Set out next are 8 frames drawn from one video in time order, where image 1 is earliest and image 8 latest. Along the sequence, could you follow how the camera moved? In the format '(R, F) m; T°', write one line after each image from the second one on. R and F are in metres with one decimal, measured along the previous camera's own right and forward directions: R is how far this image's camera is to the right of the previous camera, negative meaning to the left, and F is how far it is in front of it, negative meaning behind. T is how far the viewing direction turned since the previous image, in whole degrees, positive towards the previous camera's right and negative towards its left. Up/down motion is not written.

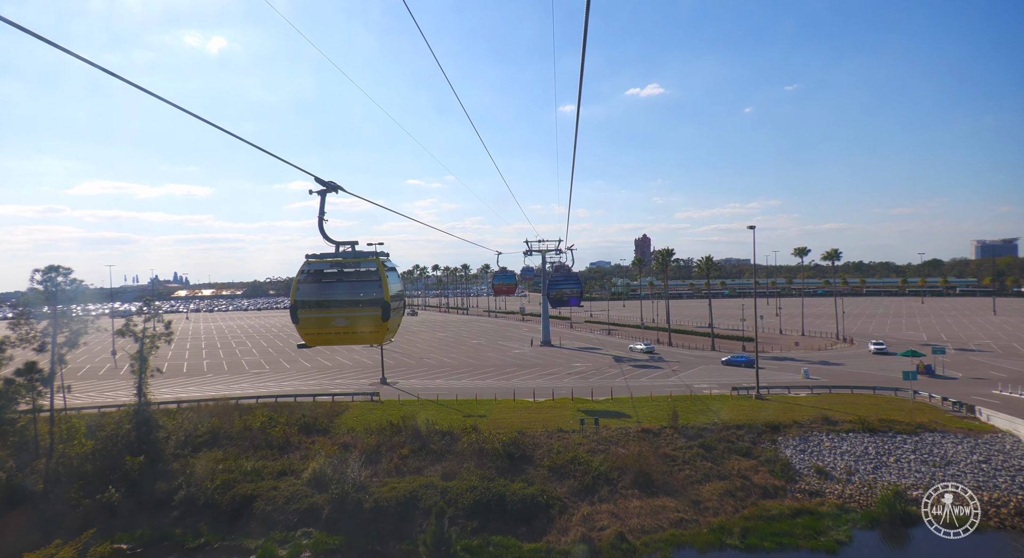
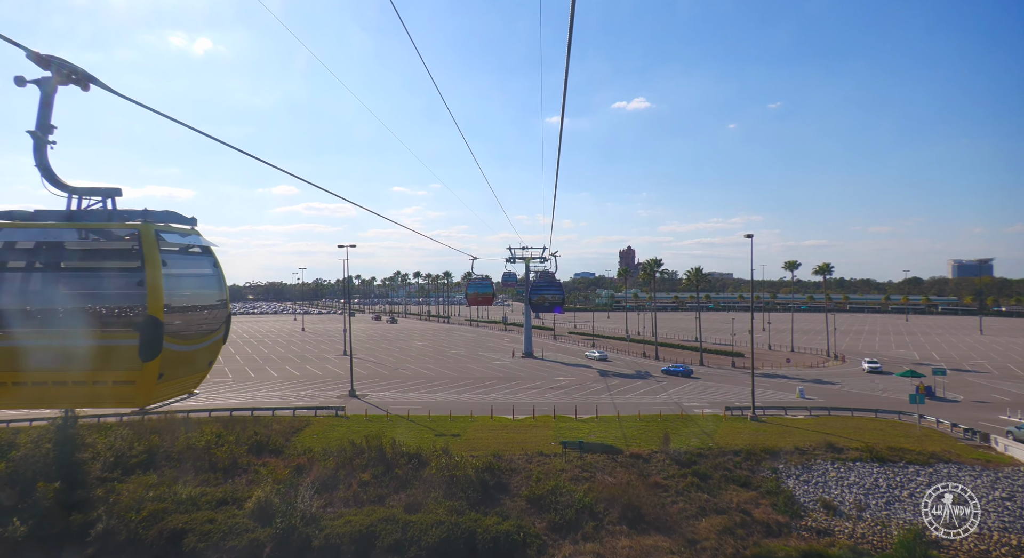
(+0.3, +2.5) m; +2°
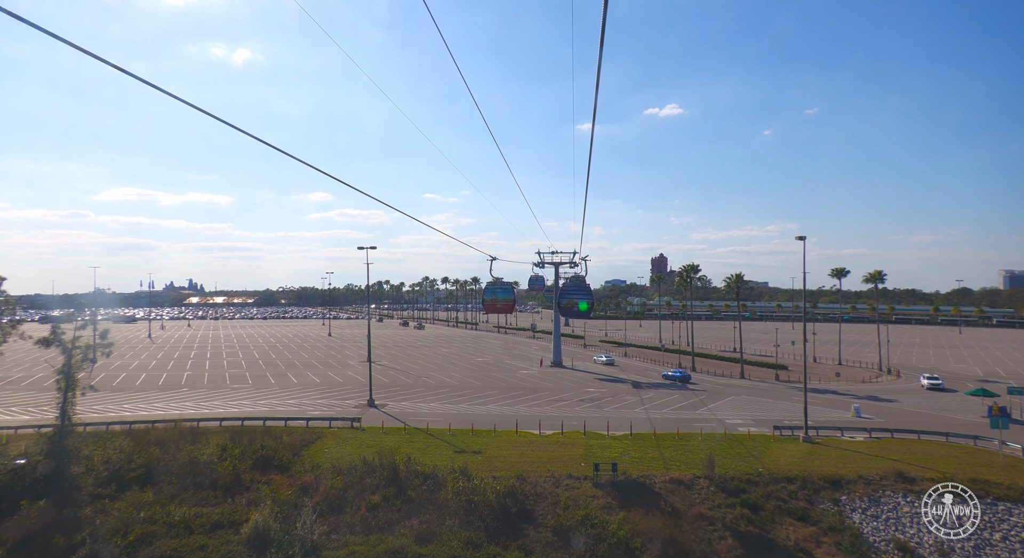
(+0.1, +2.3) m; -3°
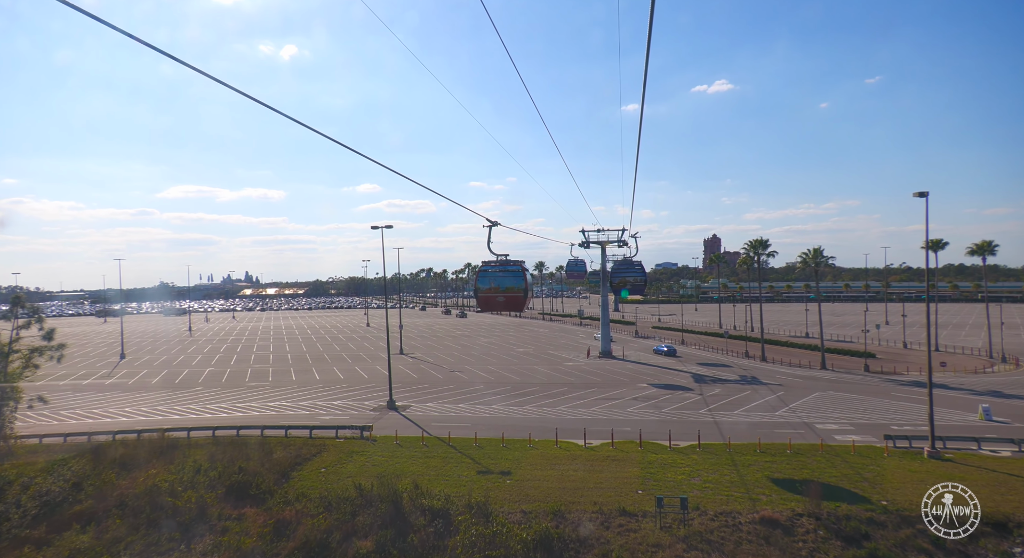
(+0.6, +5.6) m; -5°
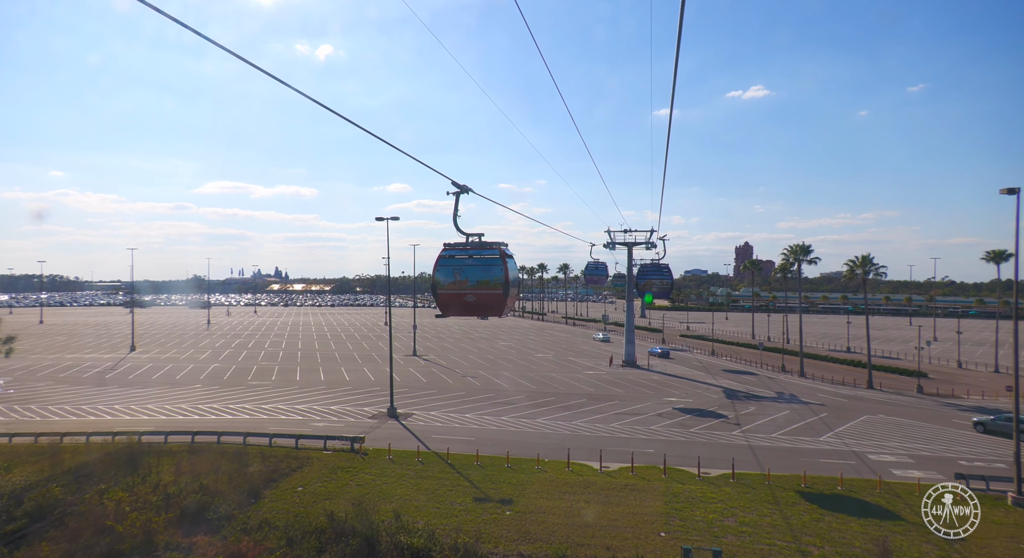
(+0.7, +2.9) m; -3°
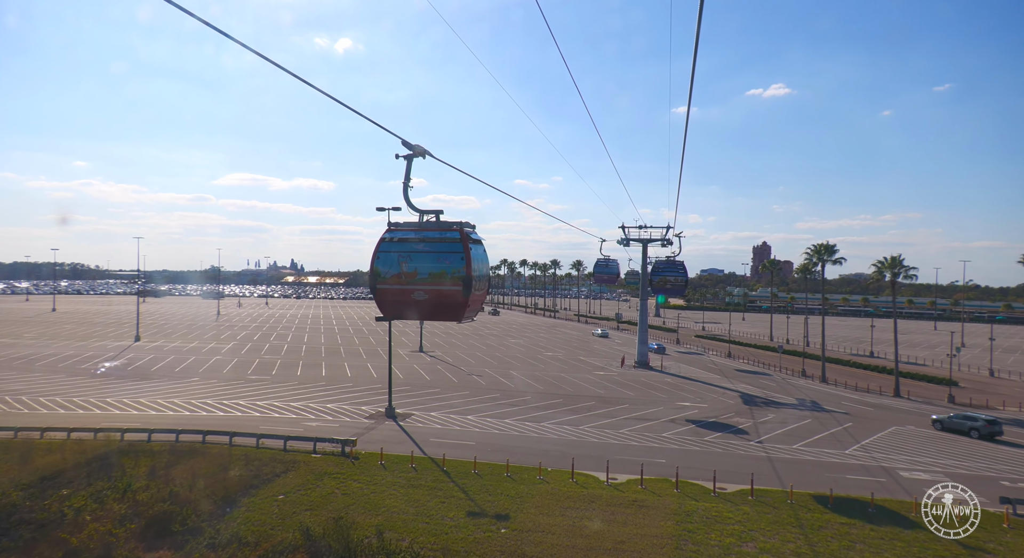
(+0.4, +1.6) m; -2°
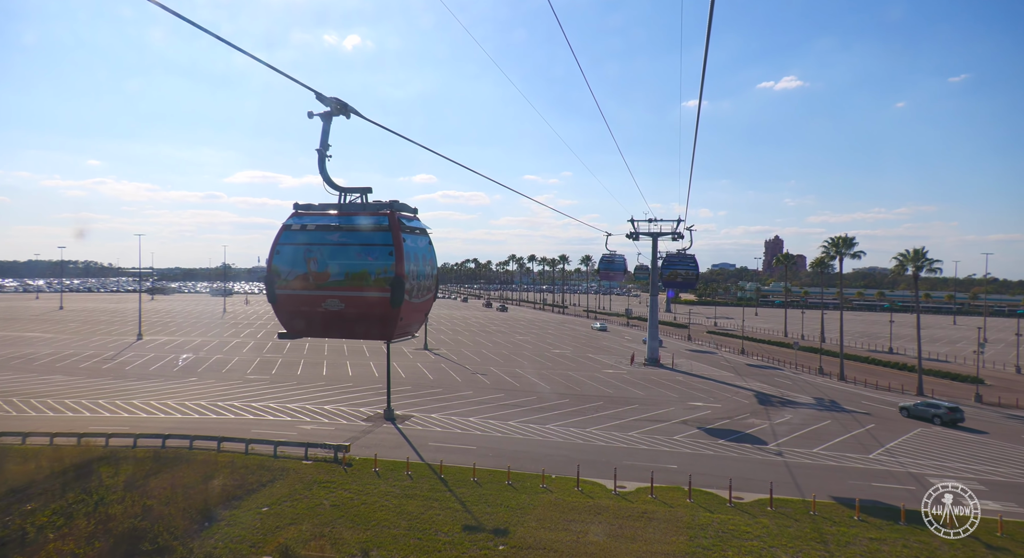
(+0.4, +1.3) m; -1°
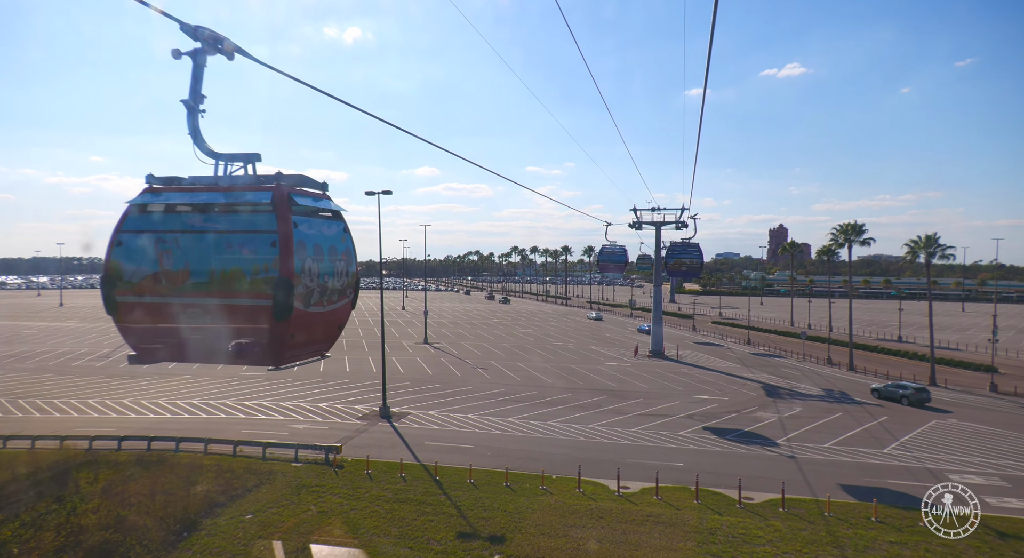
(+0.3, +1.0) m; 0°
